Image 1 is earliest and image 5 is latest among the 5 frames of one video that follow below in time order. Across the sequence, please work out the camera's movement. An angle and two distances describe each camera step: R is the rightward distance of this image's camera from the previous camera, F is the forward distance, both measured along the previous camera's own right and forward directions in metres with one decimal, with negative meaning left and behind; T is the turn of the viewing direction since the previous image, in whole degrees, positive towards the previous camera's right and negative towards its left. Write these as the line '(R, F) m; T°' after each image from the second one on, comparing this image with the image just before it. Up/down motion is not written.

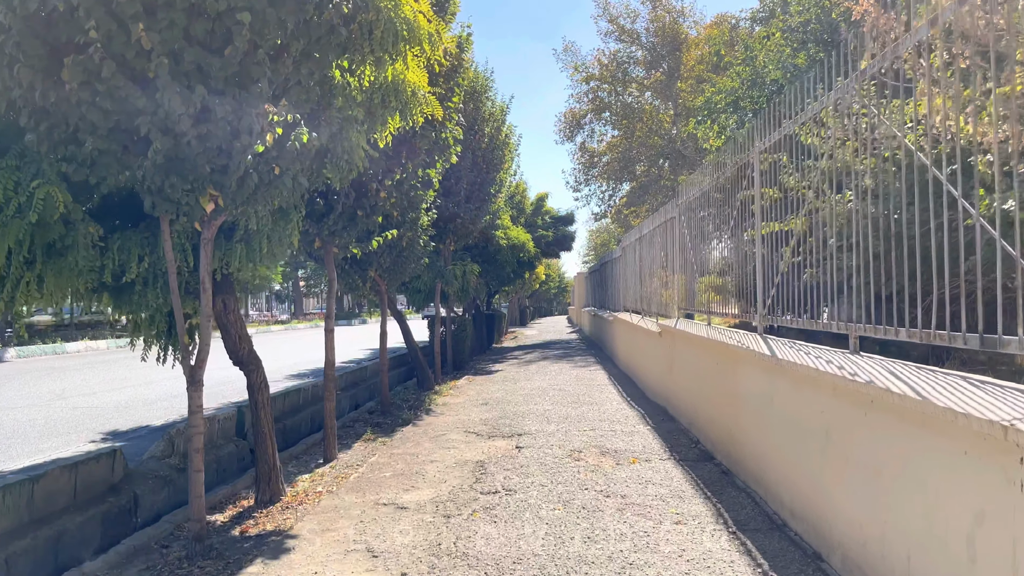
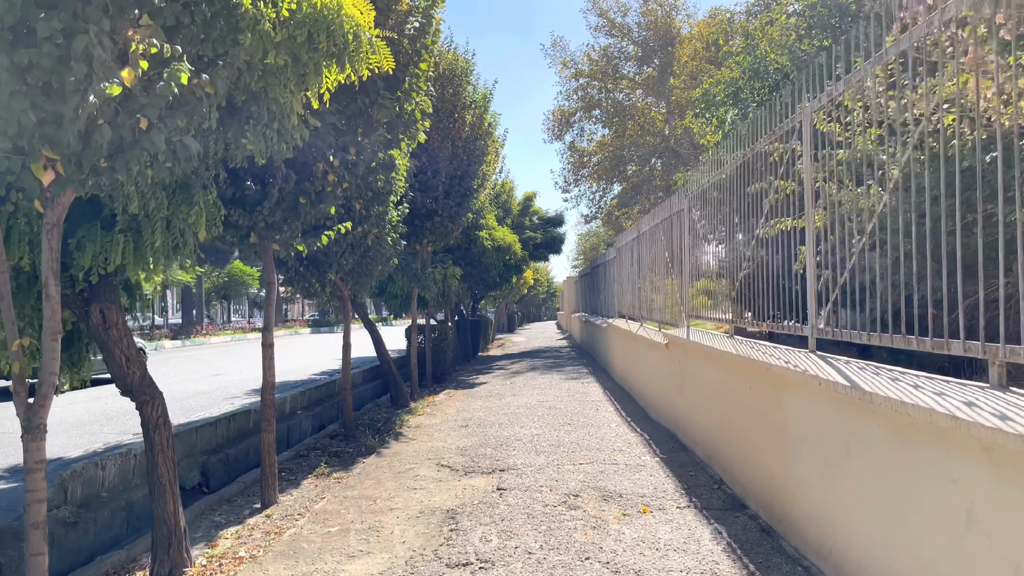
(+0.1, +1.3) m; +1°
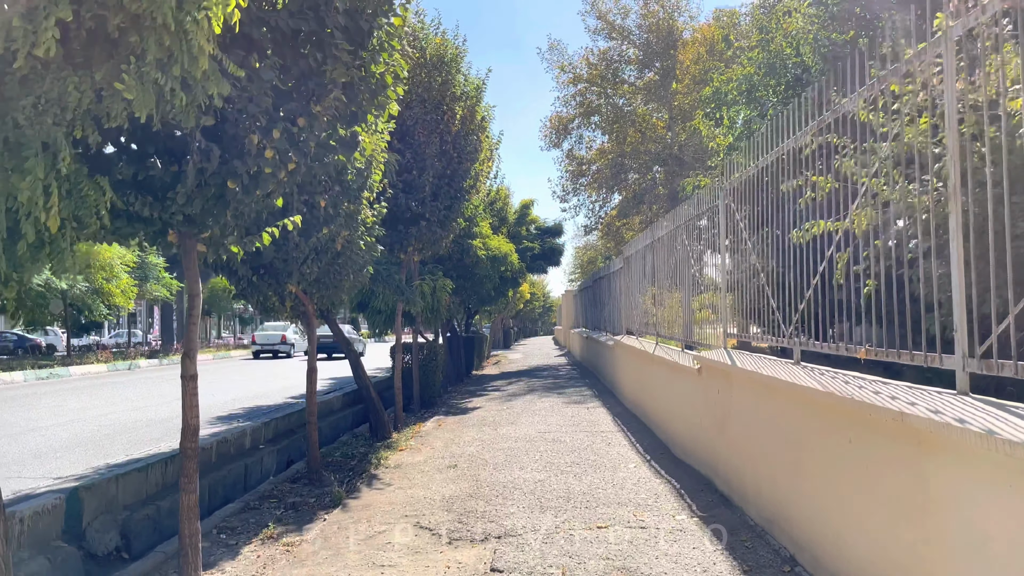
(0.0, +1.4) m; 0°
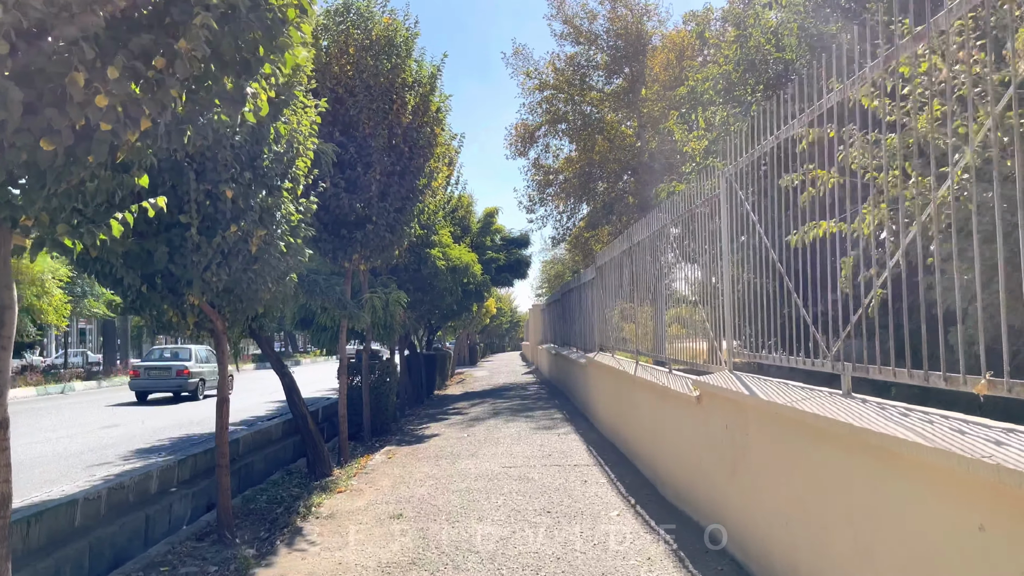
(+0.1, +1.3) m; +2°
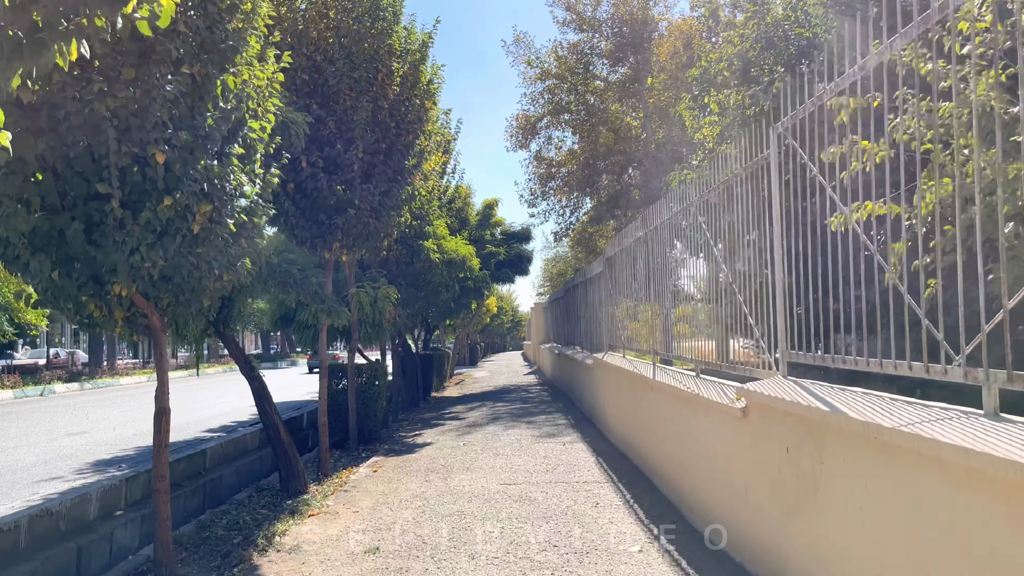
(0.0, +1.0) m; 0°
